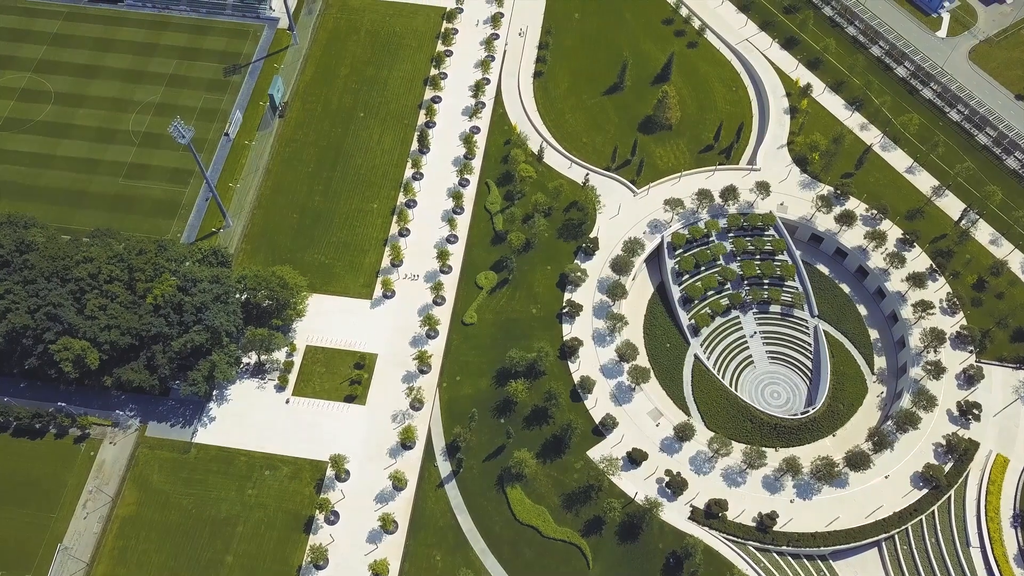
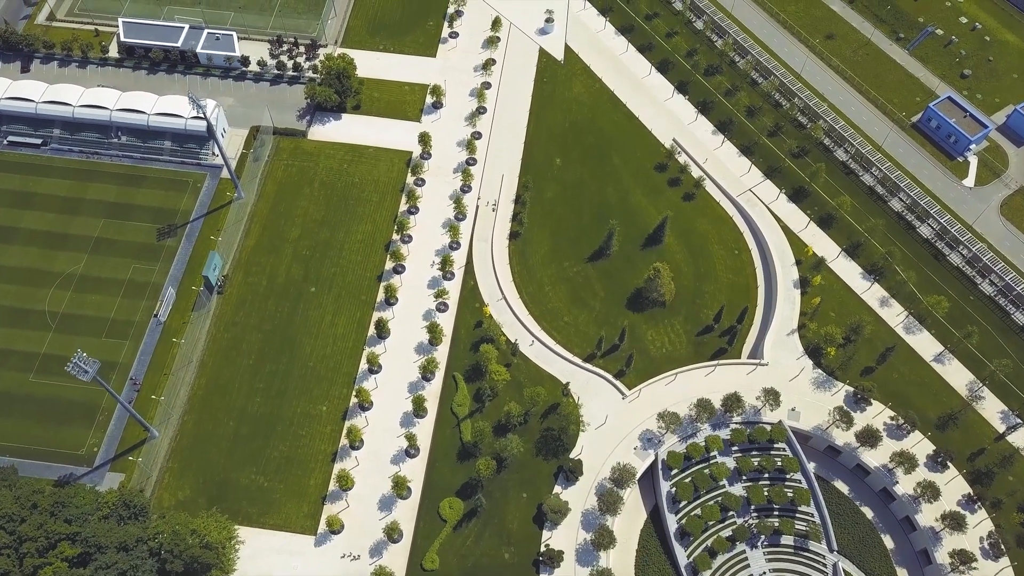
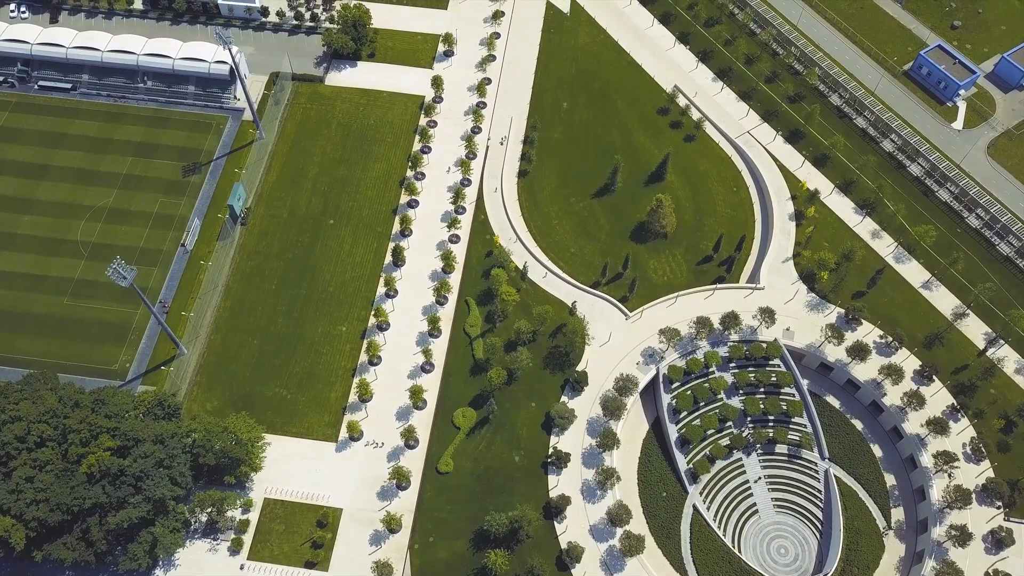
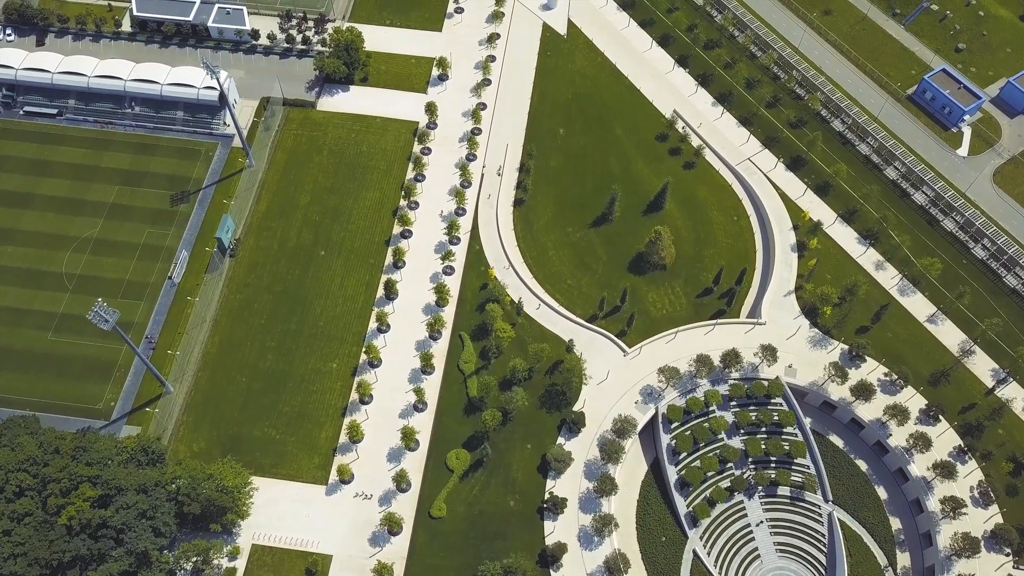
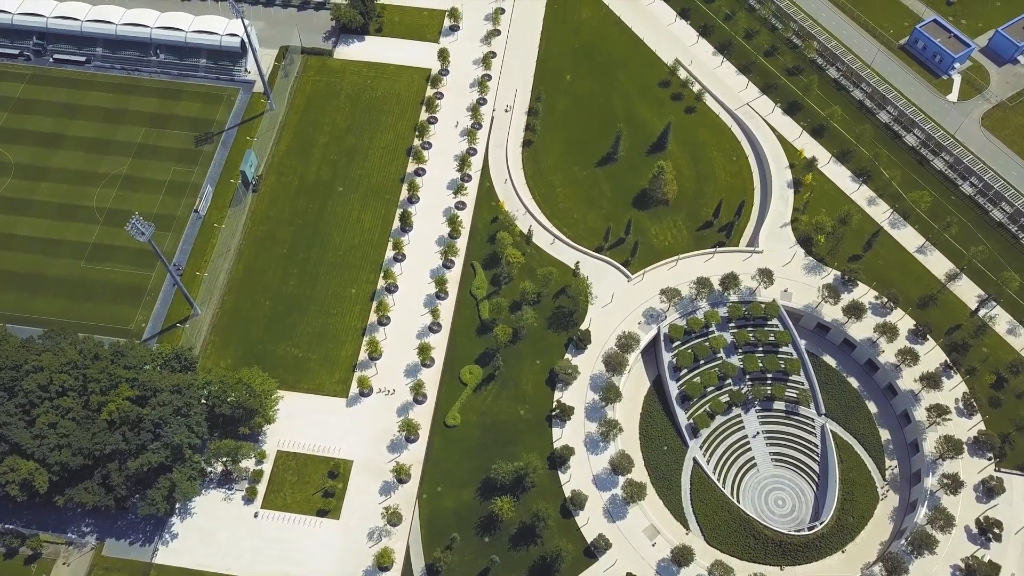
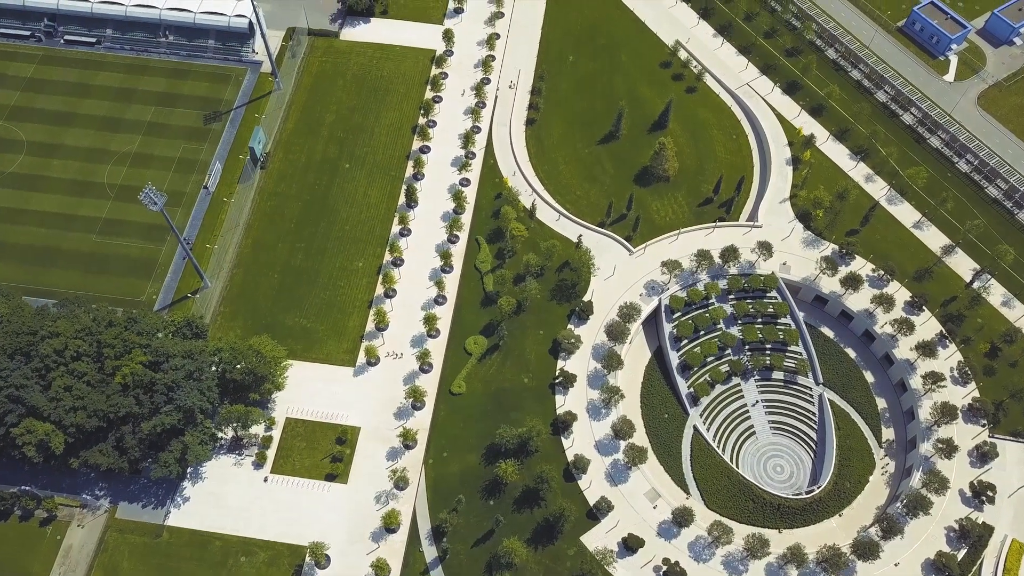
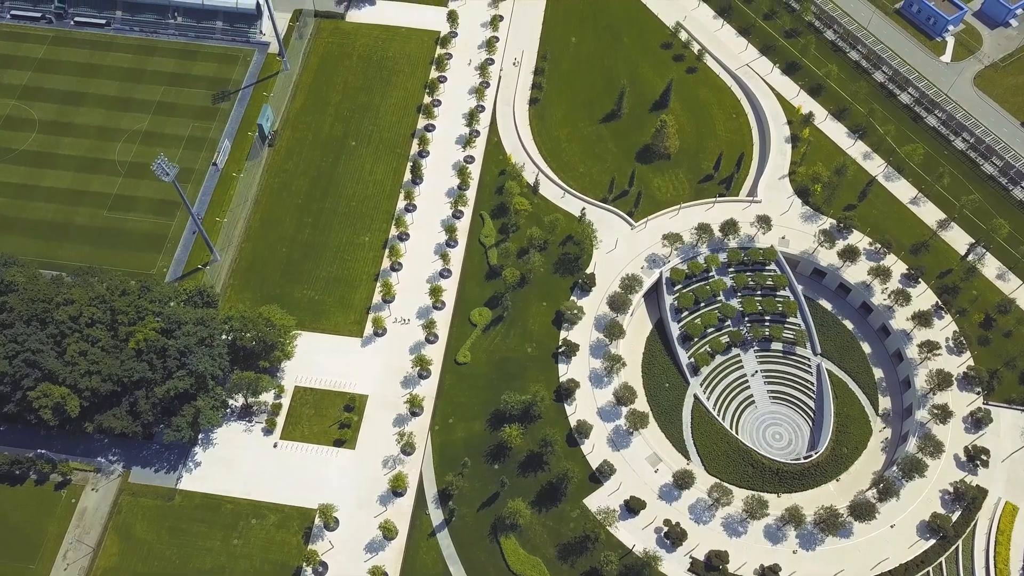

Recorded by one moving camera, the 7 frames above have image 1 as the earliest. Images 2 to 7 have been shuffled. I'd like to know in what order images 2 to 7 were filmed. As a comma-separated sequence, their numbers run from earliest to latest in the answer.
7, 6, 5, 3, 4, 2
